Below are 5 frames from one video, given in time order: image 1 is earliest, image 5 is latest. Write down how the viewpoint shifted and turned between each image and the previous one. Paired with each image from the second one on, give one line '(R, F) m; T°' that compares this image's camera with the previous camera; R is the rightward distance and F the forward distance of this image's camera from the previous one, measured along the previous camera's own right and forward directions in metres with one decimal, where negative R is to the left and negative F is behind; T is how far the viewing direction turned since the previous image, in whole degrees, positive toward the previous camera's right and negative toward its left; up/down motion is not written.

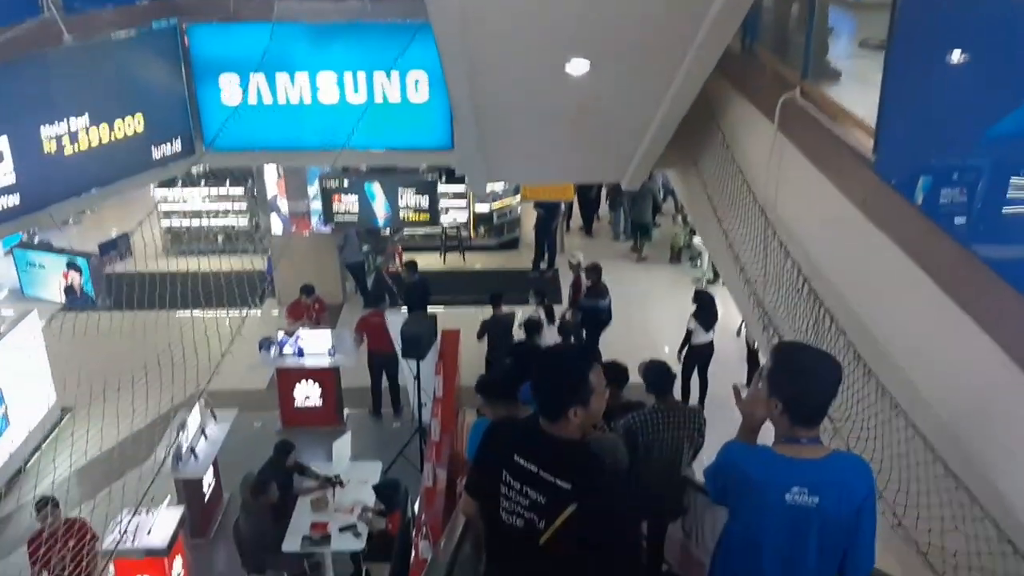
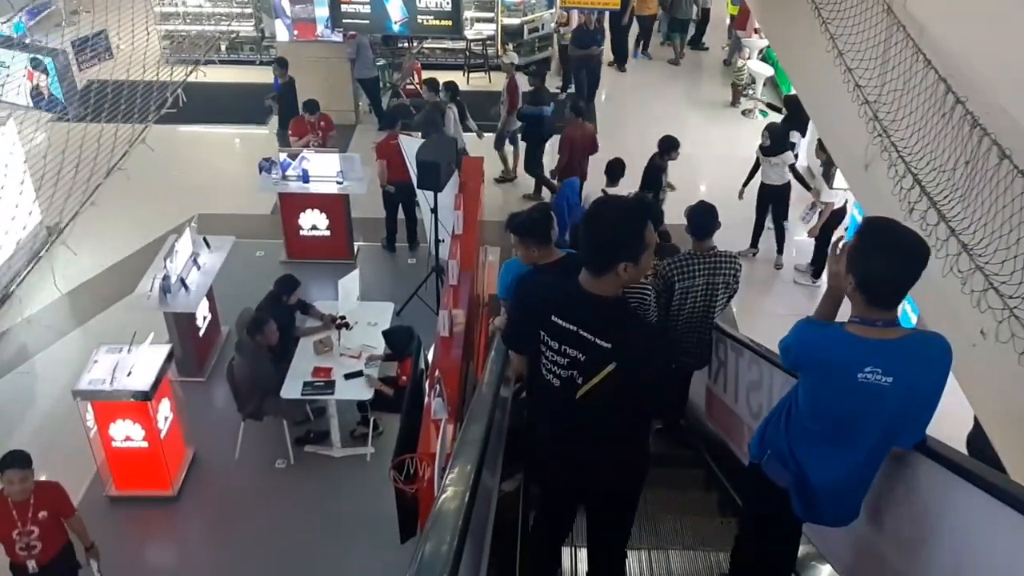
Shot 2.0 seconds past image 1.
(-0.1, +0.9) m; -1°
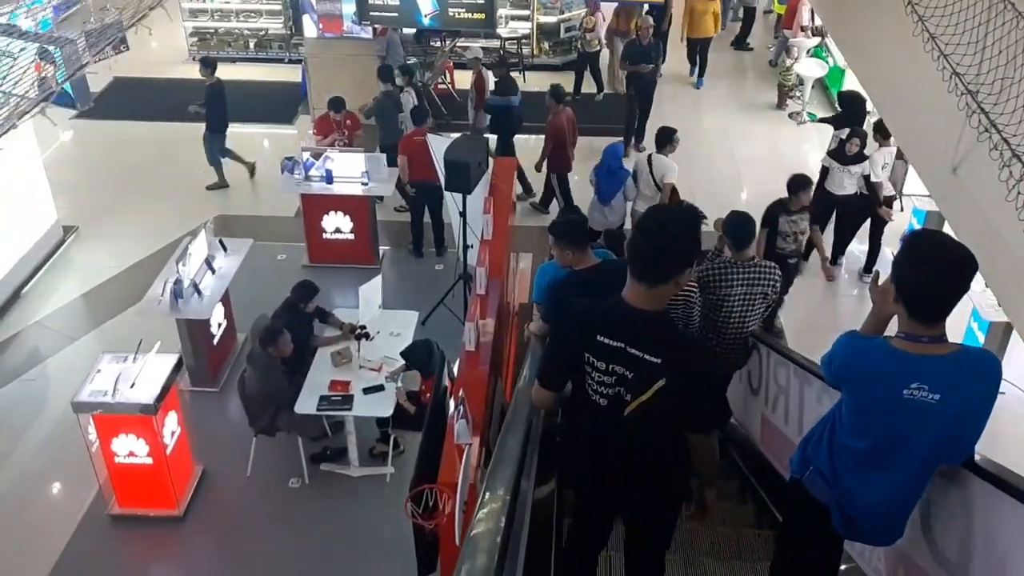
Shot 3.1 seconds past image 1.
(0.0, +0.4) m; -2°
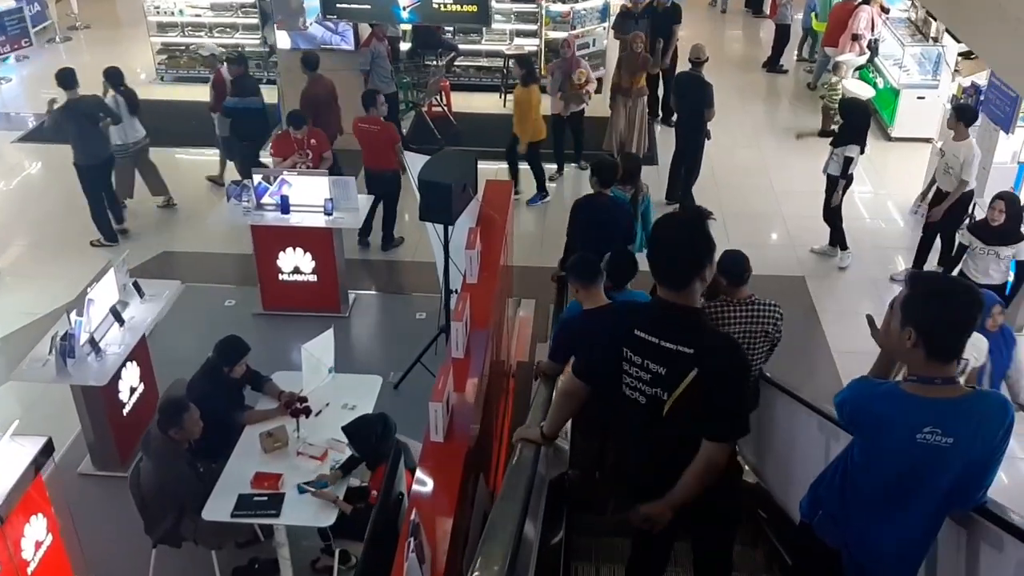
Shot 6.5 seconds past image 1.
(+0.1, +1.4) m; -1°
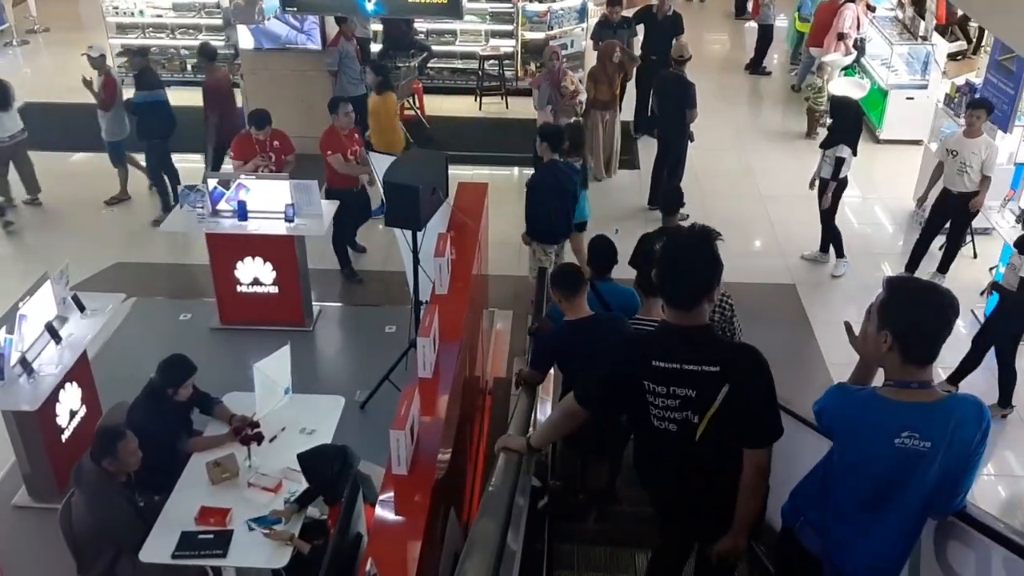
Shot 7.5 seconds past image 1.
(0.0, +0.4) m; +1°
